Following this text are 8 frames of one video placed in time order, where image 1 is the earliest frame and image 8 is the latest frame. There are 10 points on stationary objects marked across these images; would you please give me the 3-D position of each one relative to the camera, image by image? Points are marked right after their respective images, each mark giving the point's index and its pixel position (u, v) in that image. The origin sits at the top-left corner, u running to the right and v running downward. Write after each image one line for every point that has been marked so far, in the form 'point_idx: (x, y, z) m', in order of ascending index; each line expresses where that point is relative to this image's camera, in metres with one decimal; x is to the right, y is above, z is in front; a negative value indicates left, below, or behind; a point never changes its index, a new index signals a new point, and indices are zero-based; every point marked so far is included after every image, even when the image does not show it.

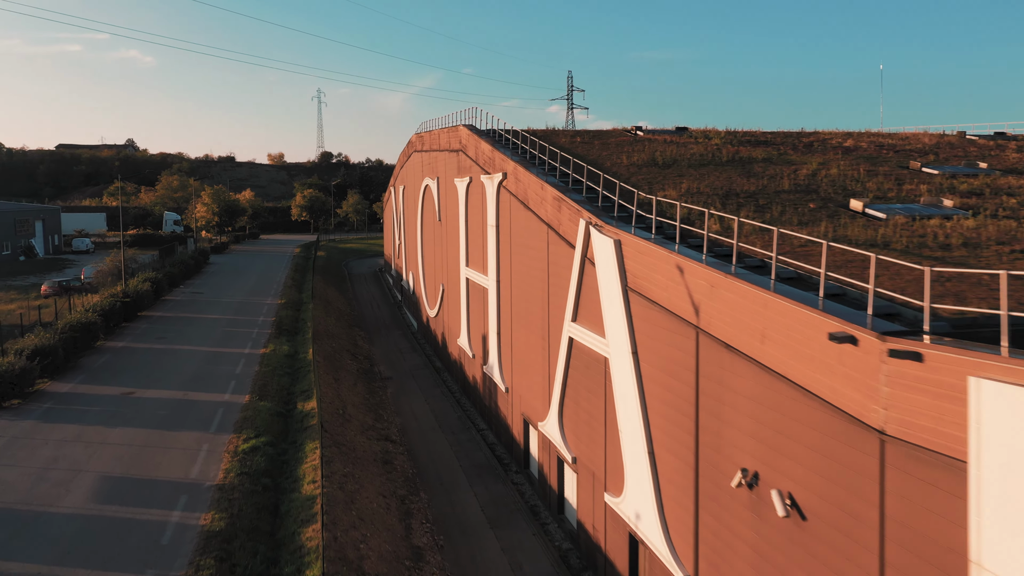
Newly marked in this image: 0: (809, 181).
0: (+7.9, +2.9, +19.1) m
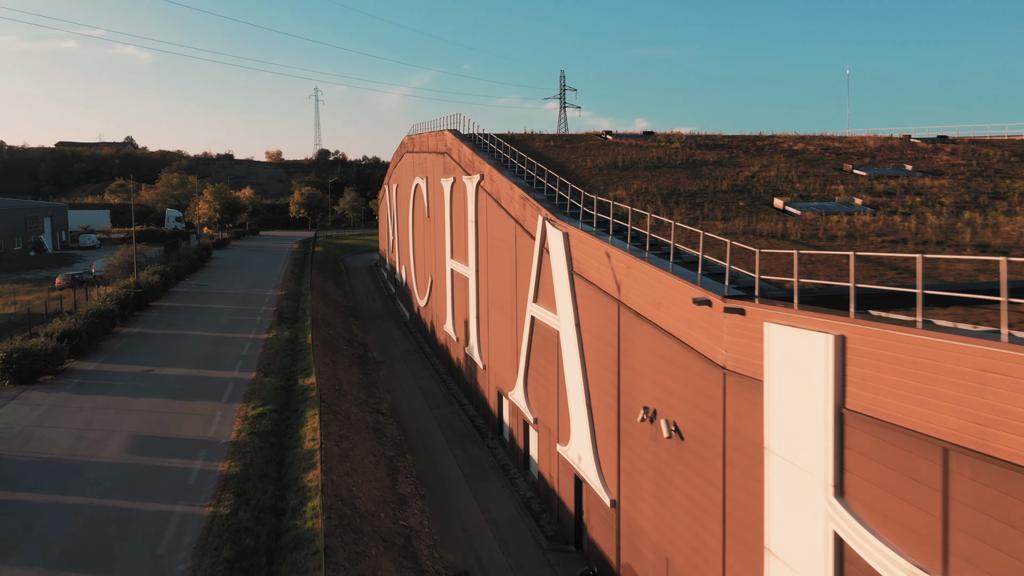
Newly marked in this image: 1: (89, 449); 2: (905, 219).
0: (+7.1, +3.2, +21.9) m
1: (-10.3, -3.9, +17.8) m
2: (+9.6, +1.7, +17.6) m
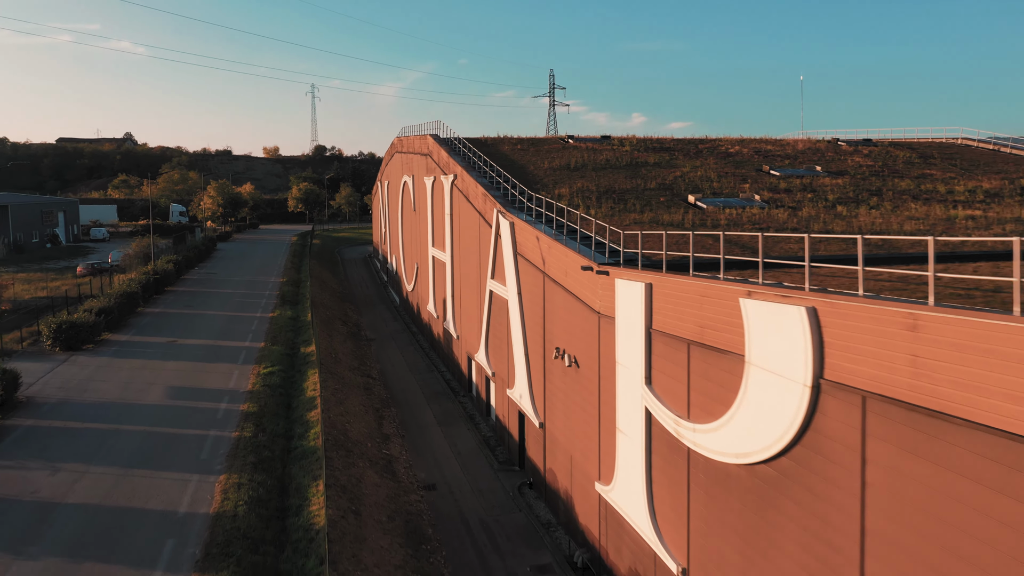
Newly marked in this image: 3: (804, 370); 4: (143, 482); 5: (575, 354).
0: (+5.9, +3.9, +26.5) m
1: (-11.6, -3.3, +22.3) m
2: (+8.4, +2.4, +22.2) m
3: (+3.4, -0.9, +8.1) m
4: (-8.3, -4.3, +16.2) m
5: (+1.4, -1.5, +15.7) m
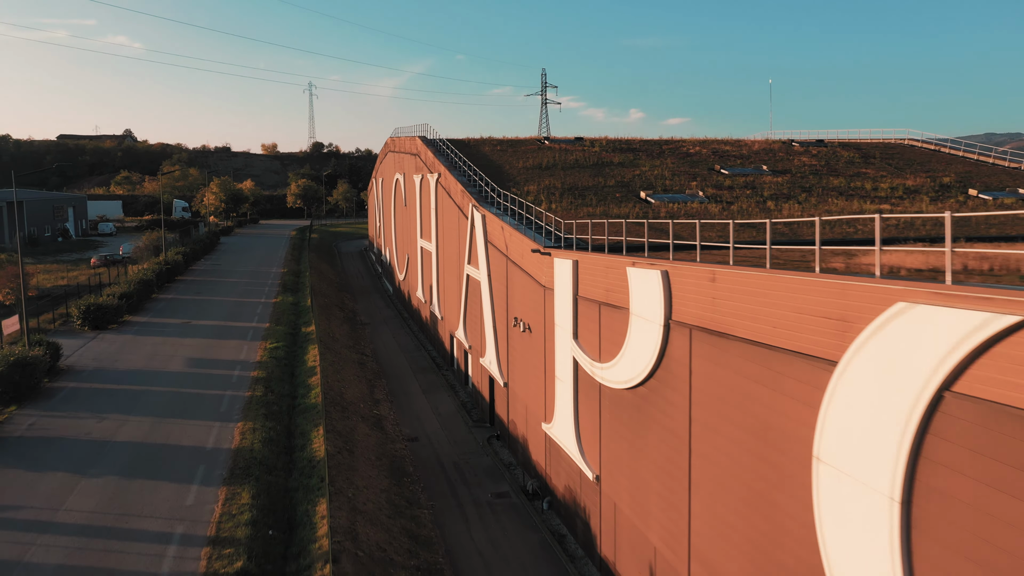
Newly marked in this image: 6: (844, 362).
0: (+4.9, +4.5, +30.1) m
1: (-12.5, -2.7, +25.9) m
2: (+7.4, +2.9, +25.7) m
3: (+2.4, -0.4, +11.7) m
4: (-9.2, -3.8, +19.8) m
5: (+0.5, -0.9, +19.3) m
6: (+3.6, -0.8, +7.7) m
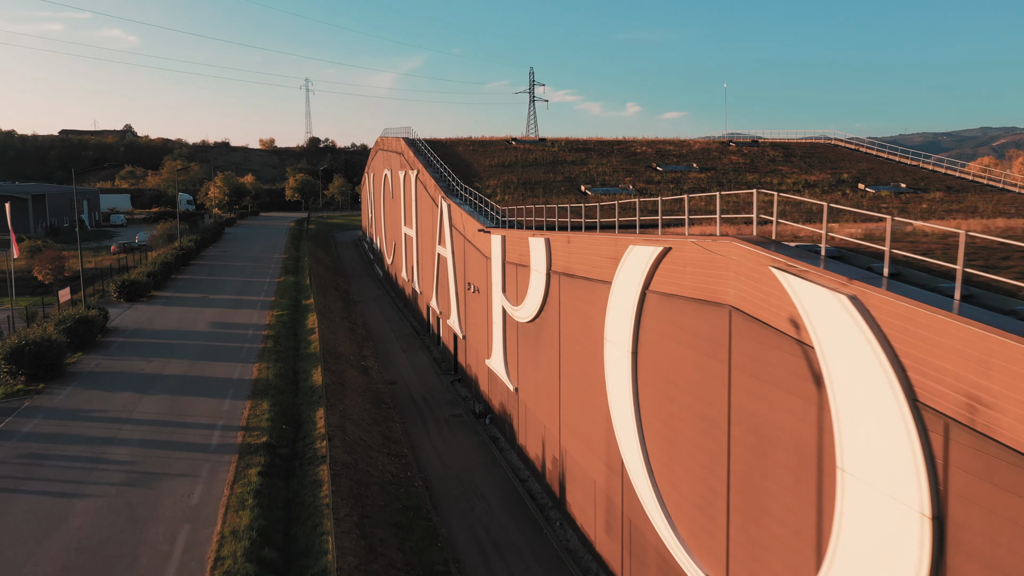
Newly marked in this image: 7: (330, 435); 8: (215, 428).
0: (+3.2, +5.6, +36.1) m
1: (-14.2, -1.7, +31.9) m
2: (+5.7, +4.0, +31.8) m
3: (+0.8, +0.5, +17.8) m
4: (-10.9, -2.8, +25.8) m
5: (-1.2, +0.1, +25.4) m
6: (+1.9, +0.1, +13.7) m
7: (-4.9, -4.0, +19.7) m
8: (-8.1, -3.8, +19.8) m
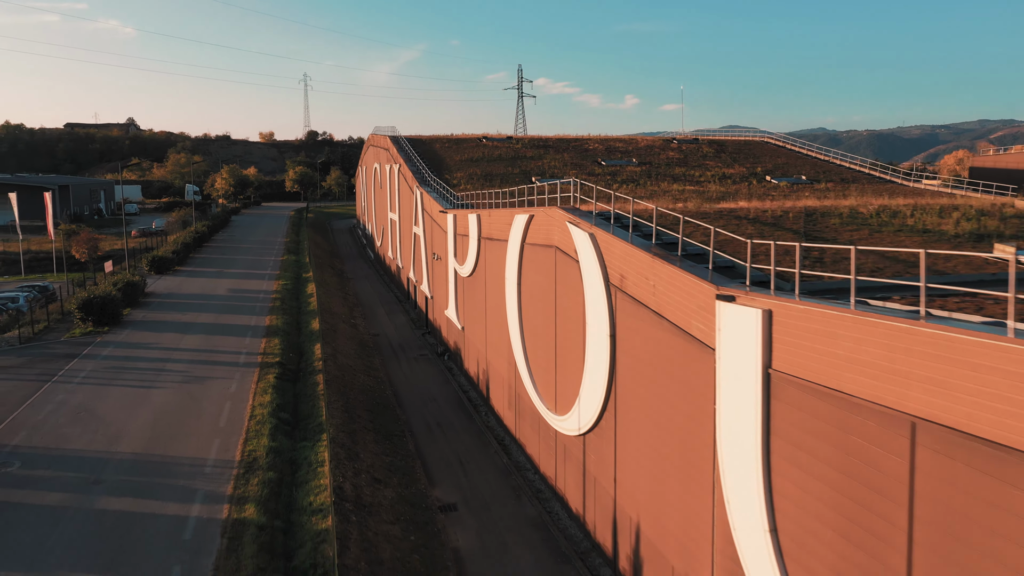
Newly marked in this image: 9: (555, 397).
0: (+1.1, +7.2, +43.3) m
1: (-16.3, -0.2, +39.1) m
2: (+3.7, +5.5, +39.0) m
3: (-1.2, +1.8, +25.0) m
4: (-12.9, -1.4, +33.1) m
5: (-3.3, +1.5, +32.7) m
6: (-0.1, +1.4, +21.0) m
7: (-7.0, -2.7, +27.0) m
8: (-10.2, -2.5, +27.1) m
9: (+1.0, -2.6, +17.5) m
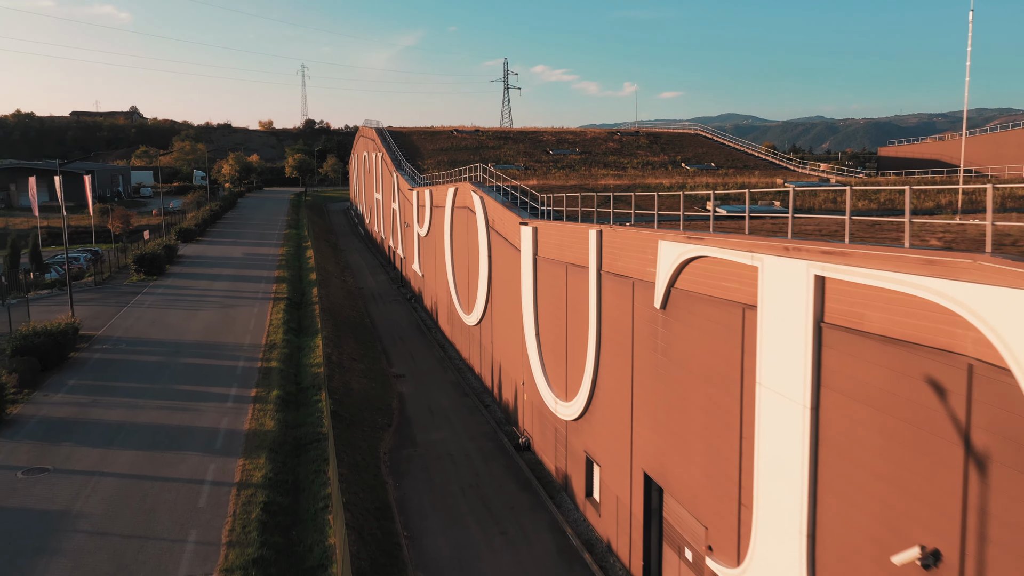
0: (-1.6, +9.6, +52.9) m
1: (-19.1, +2.2, +48.8) m
2: (+0.9, +7.9, +48.6) m
3: (-3.9, +4.0, +34.7) m
4: (-15.7, +0.9, +42.8) m
5: (-6.0, +3.8, +42.3) m
6: (-2.8, +3.5, +30.7) m
7: (-9.7, -0.5, +36.7) m
8: (-12.9, -0.3, +36.8) m
9: (-1.7, -0.6, +27.2) m
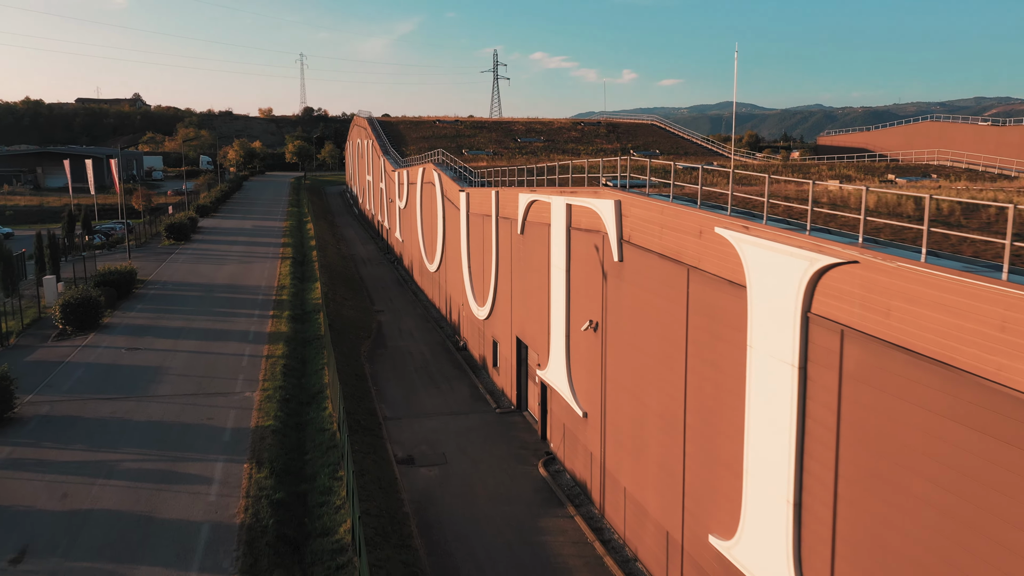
0: (-4.0, +12.2, +61.2) m
1: (-21.4, +4.8, +57.1) m
2: (-1.4, +10.4, +57.0) m
3: (-6.3, +6.3, +43.1) m
4: (-18.0, +3.4, +51.2) m
5: (-8.3, +6.2, +50.7) m
6: (-5.1, +5.7, +39.1) m
7: (-12.0, +1.9, +45.2) m
8: (-15.2, +2.1, +45.2) m
9: (-4.0, +1.5, +35.7) m
